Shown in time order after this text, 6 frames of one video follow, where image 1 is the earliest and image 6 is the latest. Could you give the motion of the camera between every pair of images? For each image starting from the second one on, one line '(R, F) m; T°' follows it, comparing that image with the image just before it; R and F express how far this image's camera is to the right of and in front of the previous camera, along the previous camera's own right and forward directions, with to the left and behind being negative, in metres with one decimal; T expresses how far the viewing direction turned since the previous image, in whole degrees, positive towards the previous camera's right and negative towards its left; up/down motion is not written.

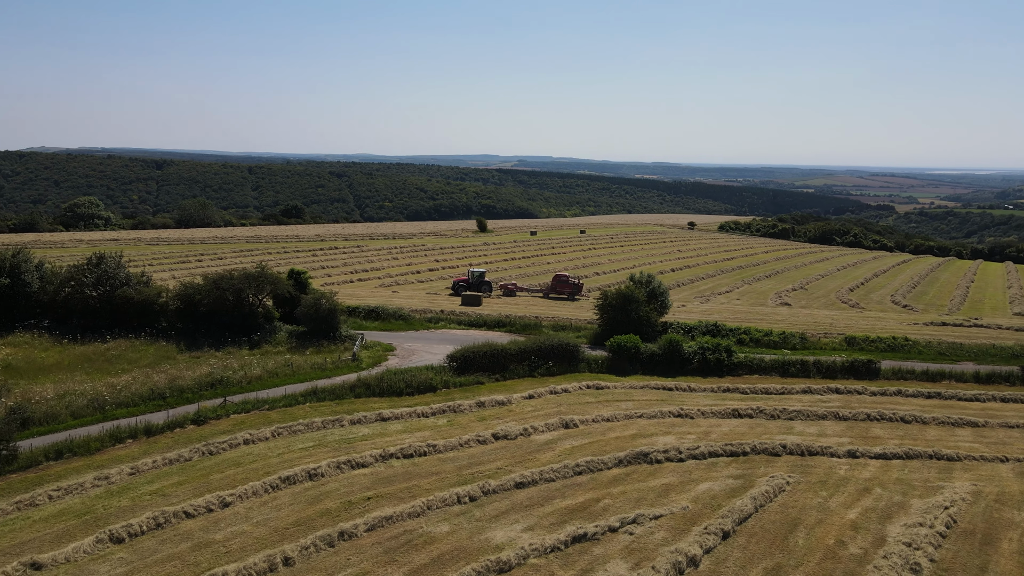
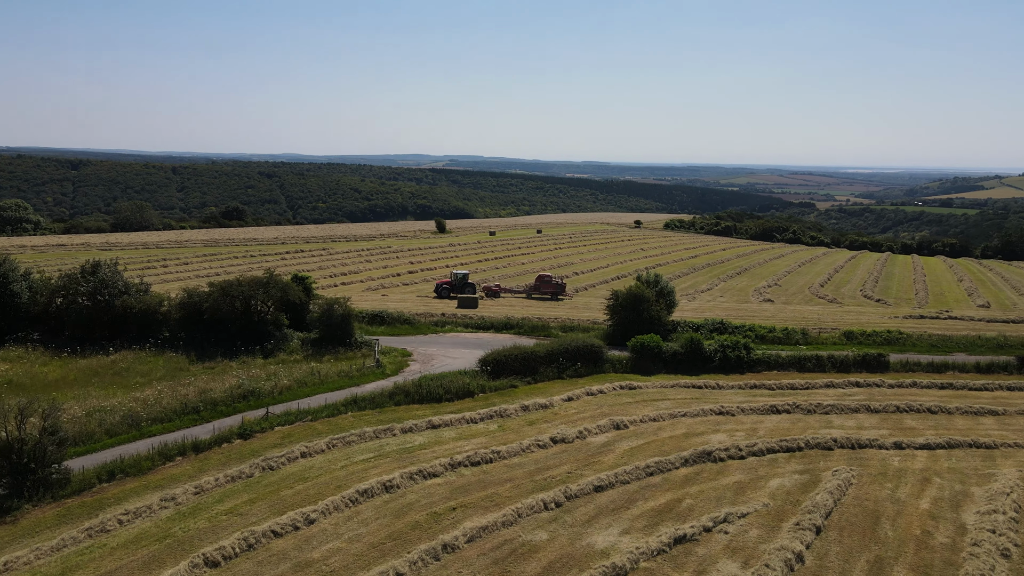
(-3.6, +0.3) m; +5°
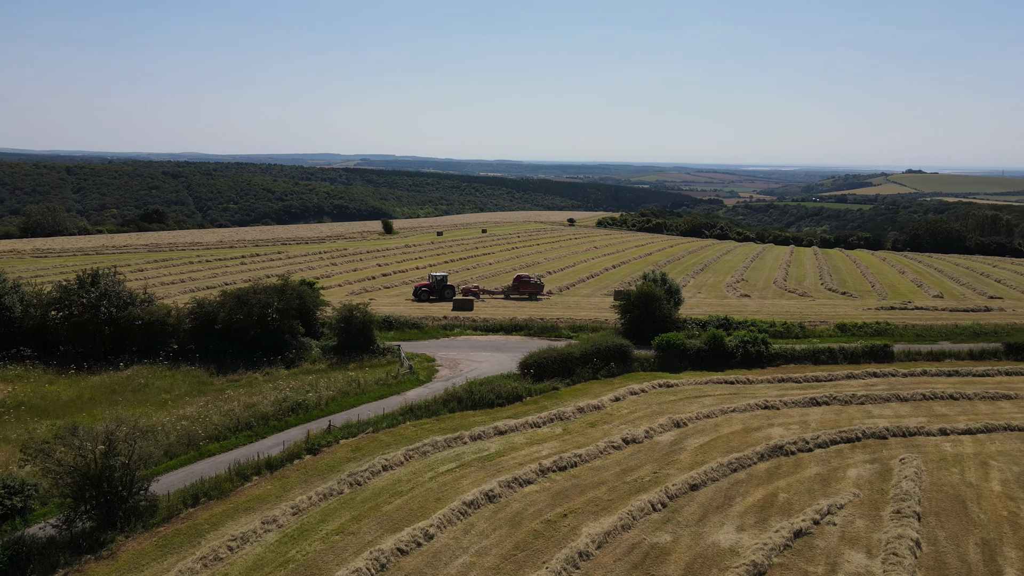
(-4.5, +0.5) m; +6°
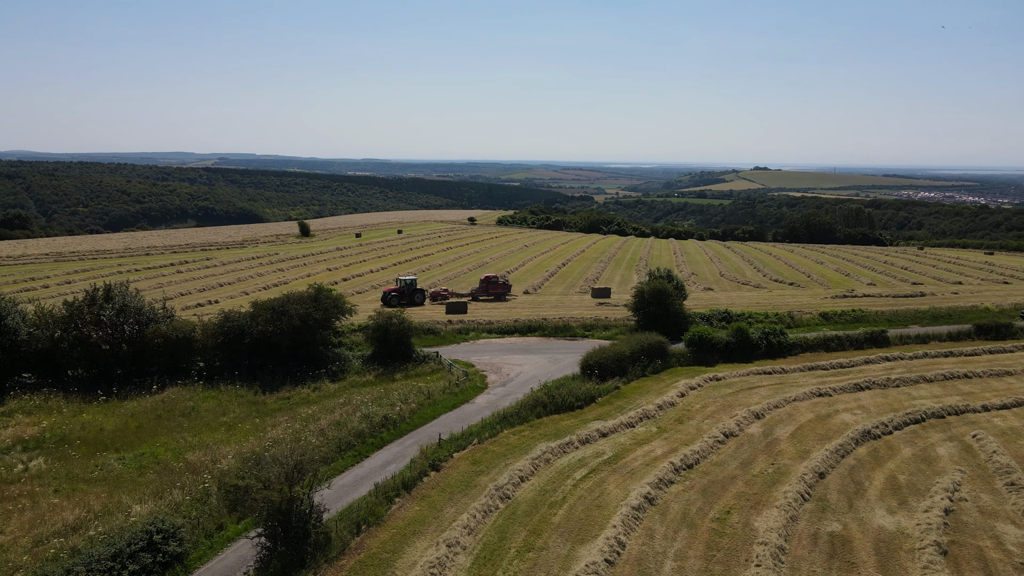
(-6.8, +0.9) m; +9°
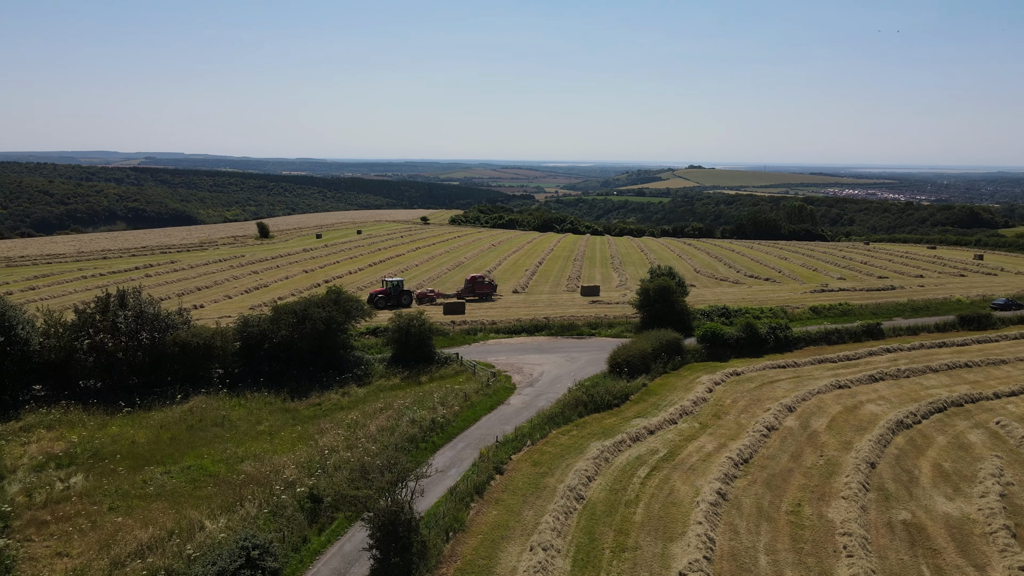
(-3.2, +0.3) m; +4°
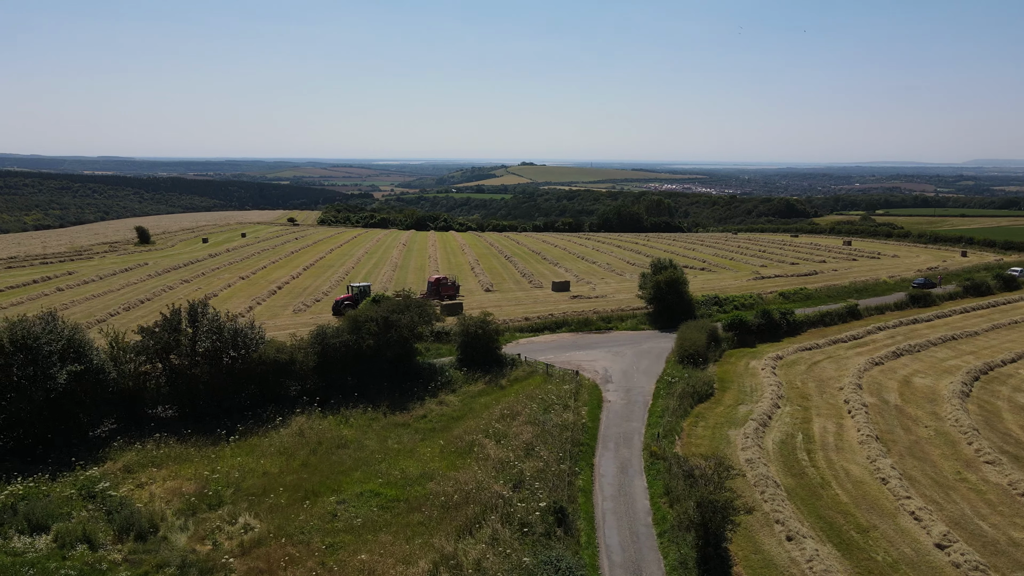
(-8.6, +1.4) m; +12°
